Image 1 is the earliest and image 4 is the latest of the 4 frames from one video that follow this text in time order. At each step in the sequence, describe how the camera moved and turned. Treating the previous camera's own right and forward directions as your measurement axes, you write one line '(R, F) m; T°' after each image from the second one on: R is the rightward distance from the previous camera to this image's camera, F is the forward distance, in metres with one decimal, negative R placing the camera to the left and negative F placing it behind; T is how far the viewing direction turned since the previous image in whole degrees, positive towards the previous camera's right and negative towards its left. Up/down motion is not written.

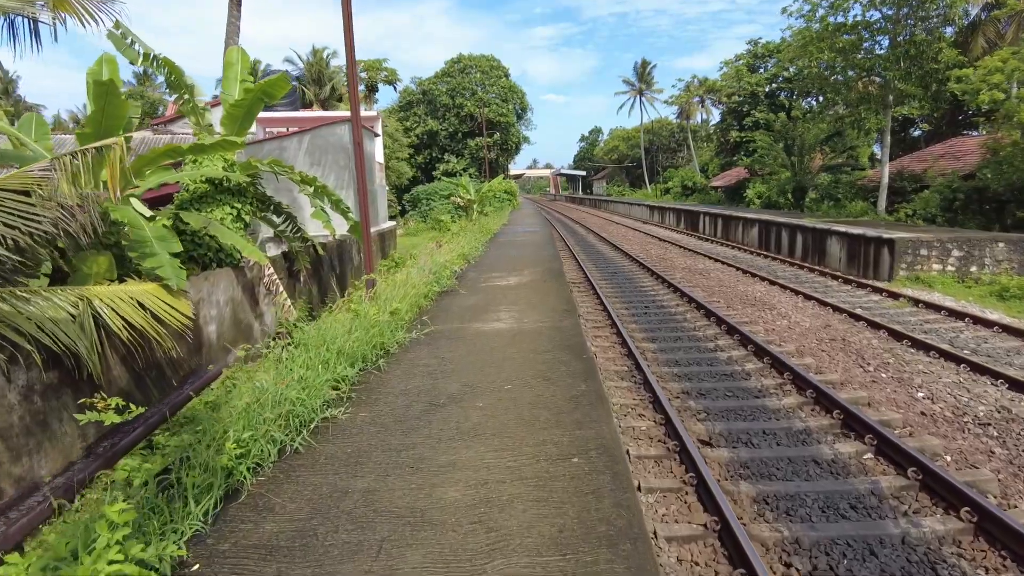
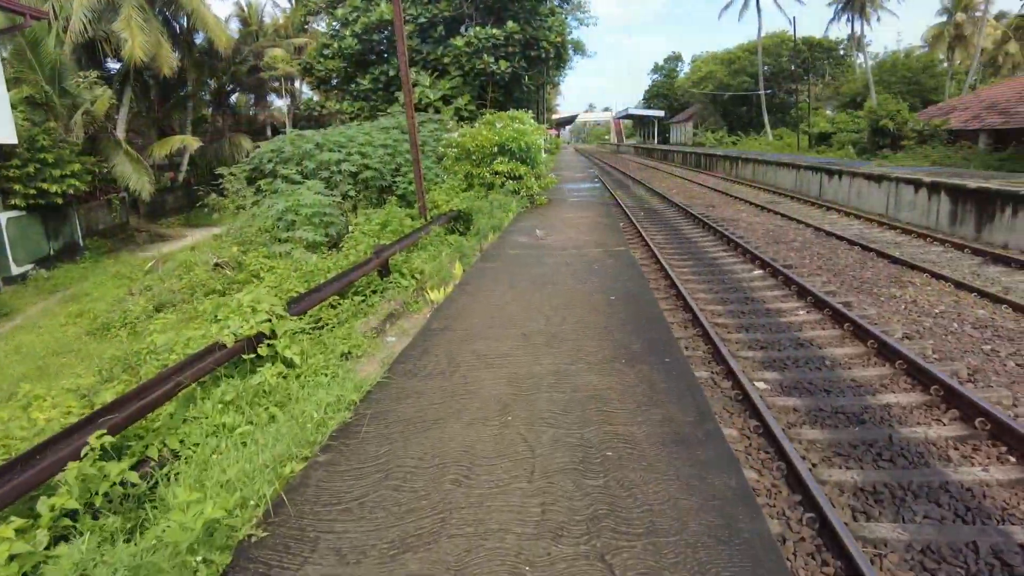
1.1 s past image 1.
(0.0, +0.9) m; +3°
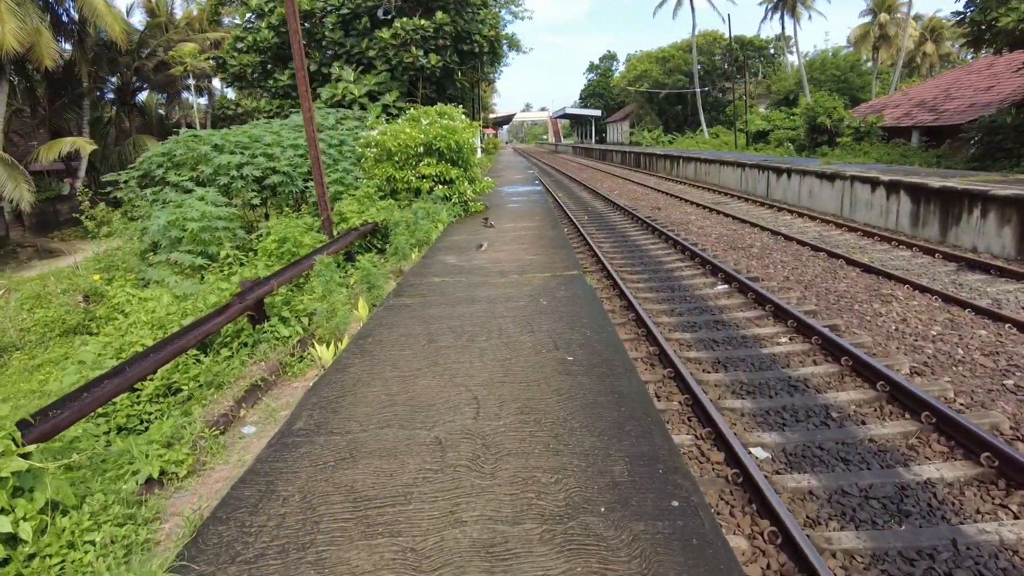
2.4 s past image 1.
(+0.1, +1.3) m; +5°
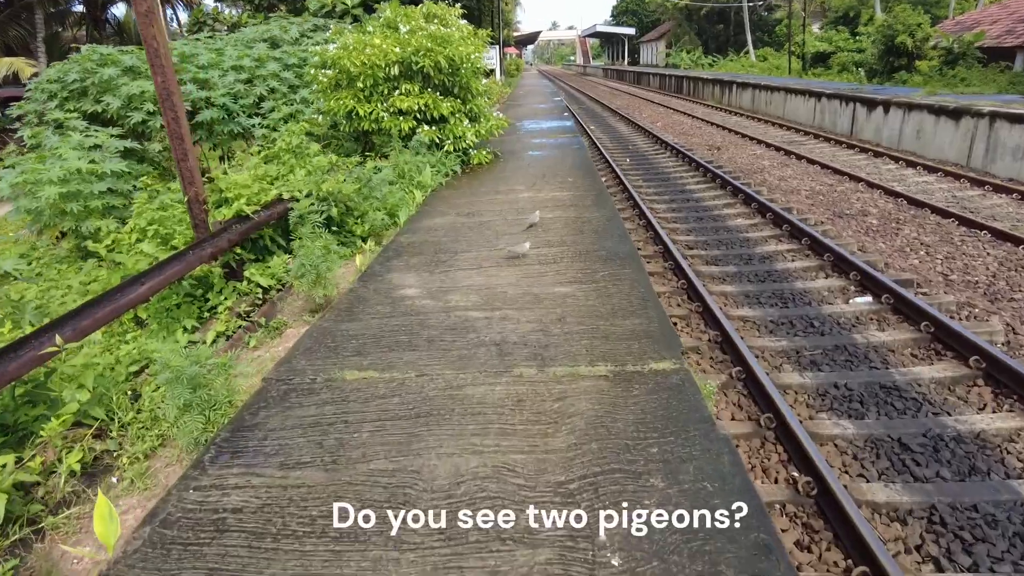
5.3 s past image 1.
(0.0, +2.8) m; -2°
